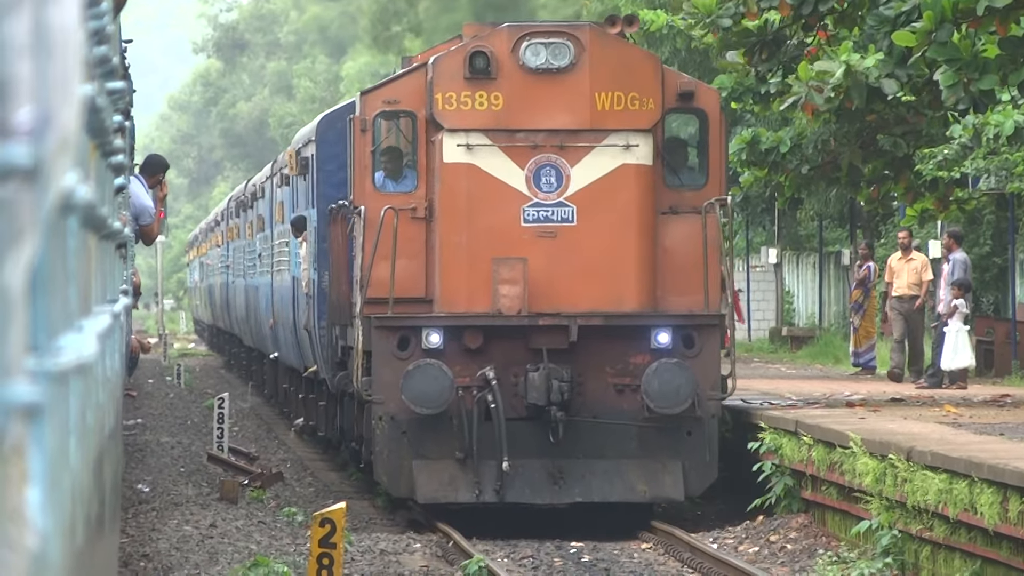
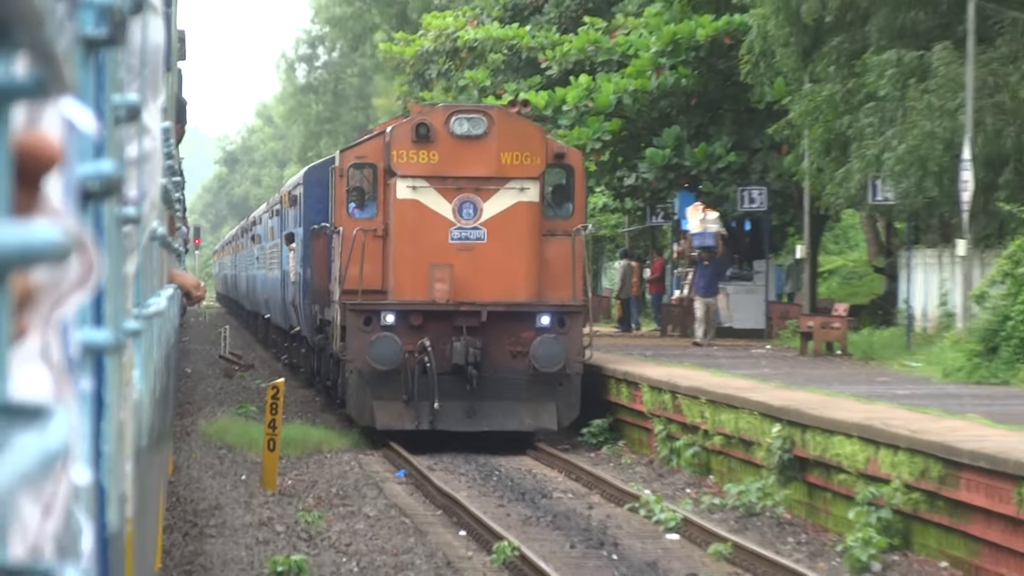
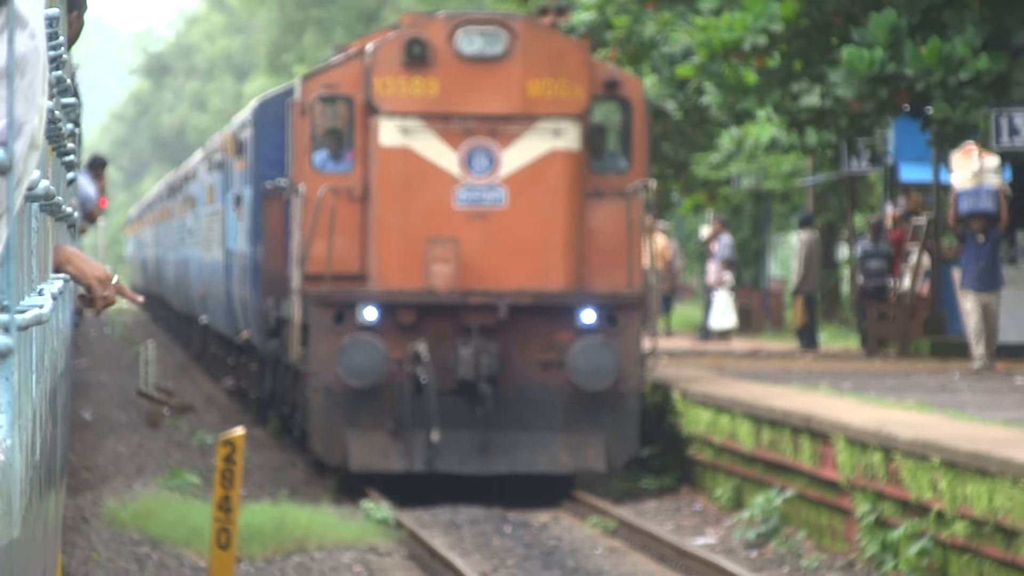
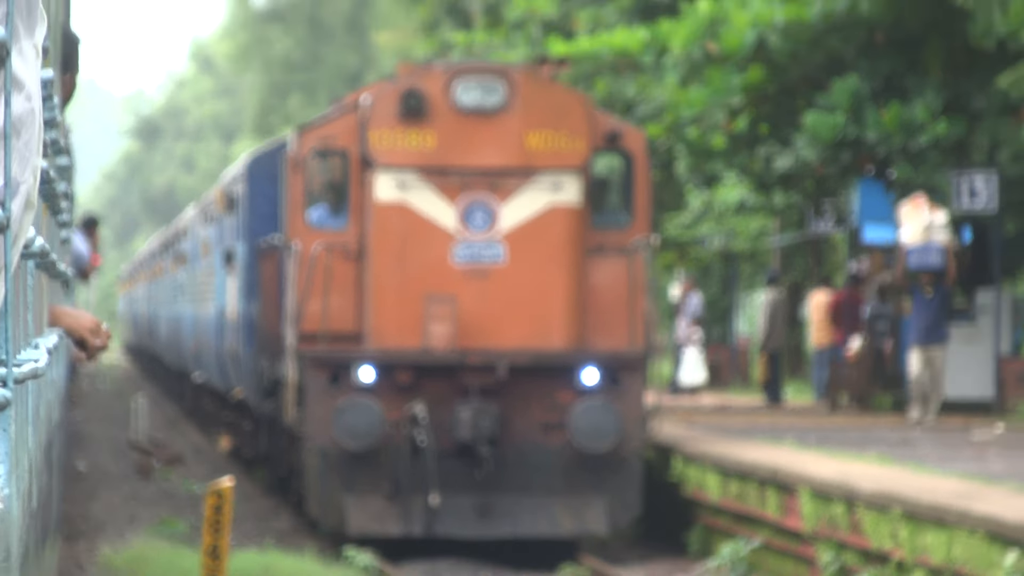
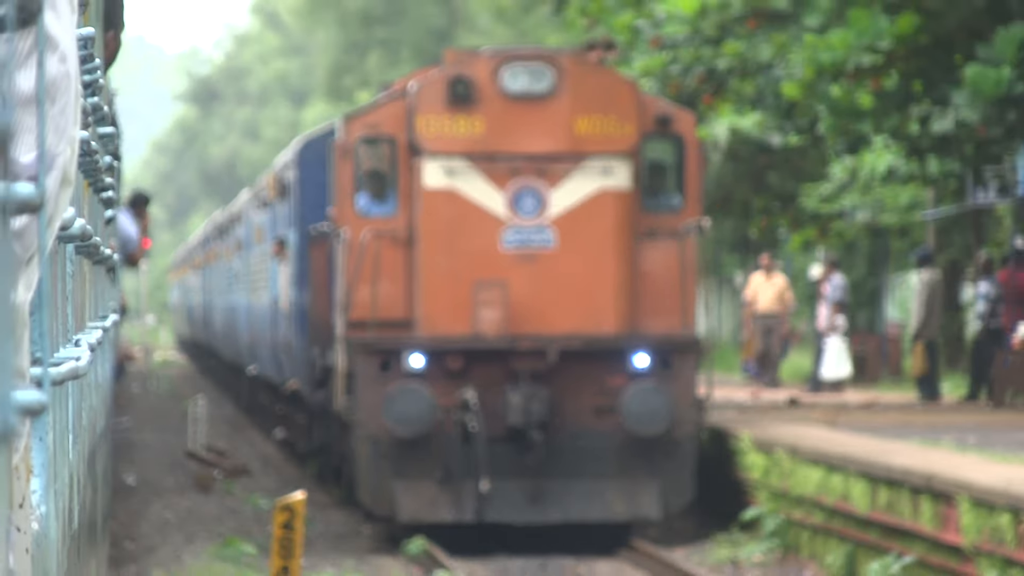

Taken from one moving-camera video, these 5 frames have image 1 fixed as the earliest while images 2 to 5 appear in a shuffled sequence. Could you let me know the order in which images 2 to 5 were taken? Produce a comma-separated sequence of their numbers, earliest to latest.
5, 3, 4, 2
